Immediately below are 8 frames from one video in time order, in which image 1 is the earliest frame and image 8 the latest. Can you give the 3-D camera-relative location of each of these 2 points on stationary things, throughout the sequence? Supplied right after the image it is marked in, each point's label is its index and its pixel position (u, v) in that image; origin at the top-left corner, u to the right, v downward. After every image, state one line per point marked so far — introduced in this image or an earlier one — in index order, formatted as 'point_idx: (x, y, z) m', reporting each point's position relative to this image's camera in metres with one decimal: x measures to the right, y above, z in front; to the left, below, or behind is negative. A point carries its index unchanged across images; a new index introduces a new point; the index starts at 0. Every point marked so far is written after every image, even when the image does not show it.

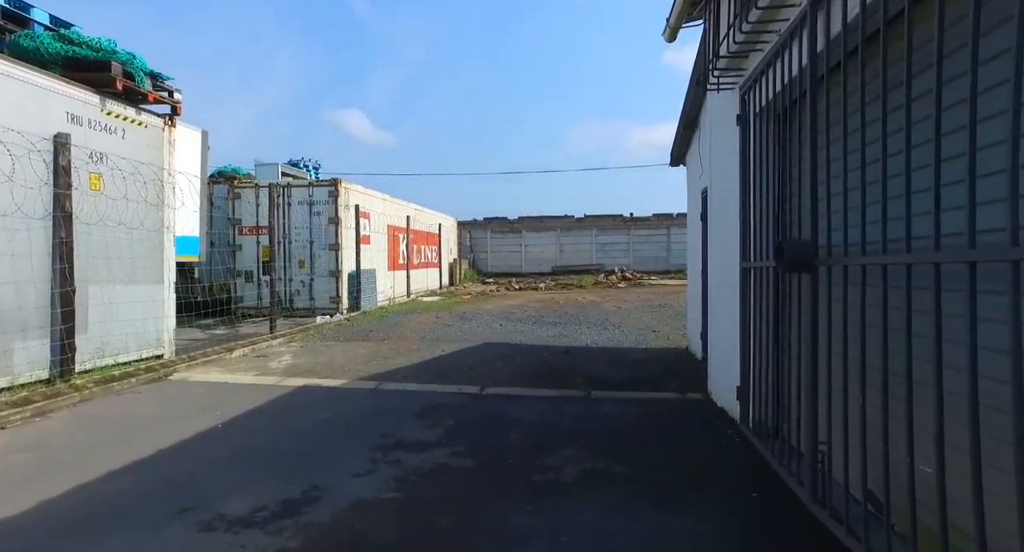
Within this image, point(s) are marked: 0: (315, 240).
0: (-5.3, +1.0, +13.8) m
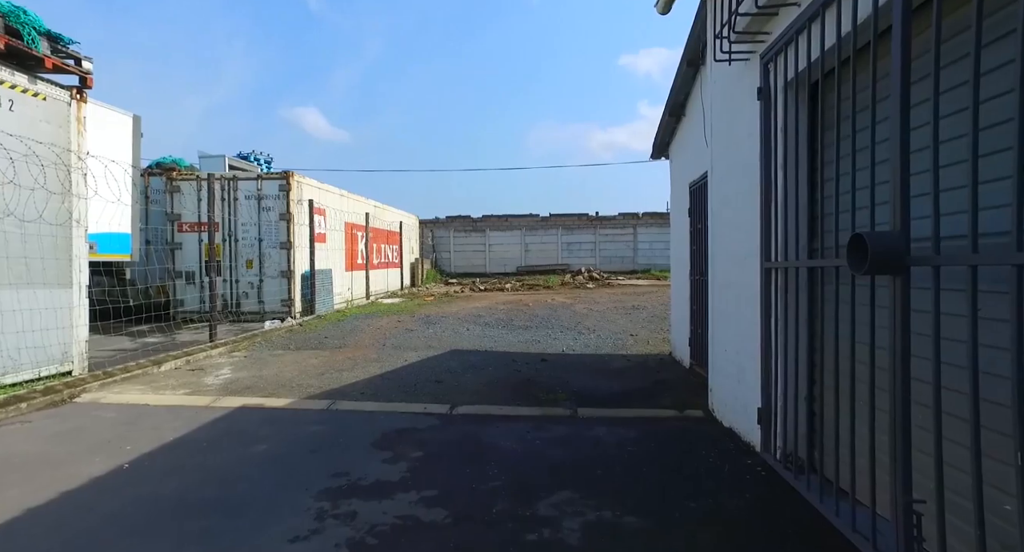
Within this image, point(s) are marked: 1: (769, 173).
0: (-6.1, +1.0, +12.6) m
1: (+1.7, +0.7, +3.4) m
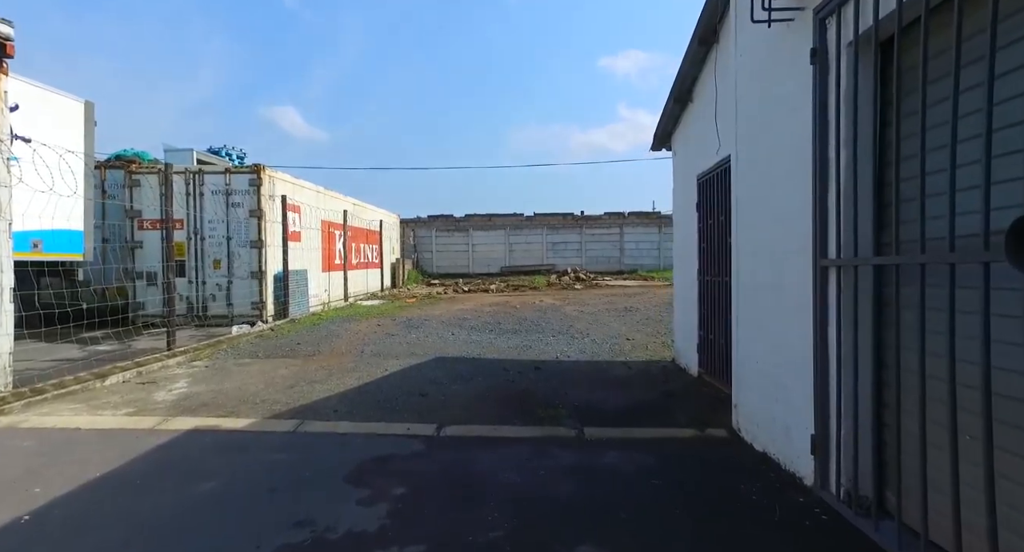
0: (-6.4, +0.9, +11.8) m
1: (+1.7, +0.7, +2.8) m
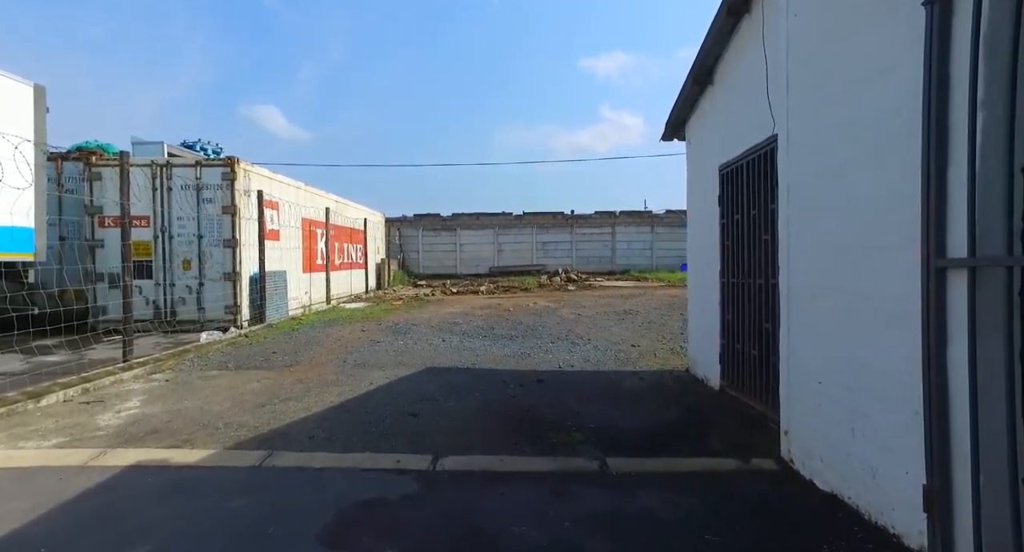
0: (-6.5, +0.9, +10.9) m
1: (+1.8, +0.7, +2.2) m
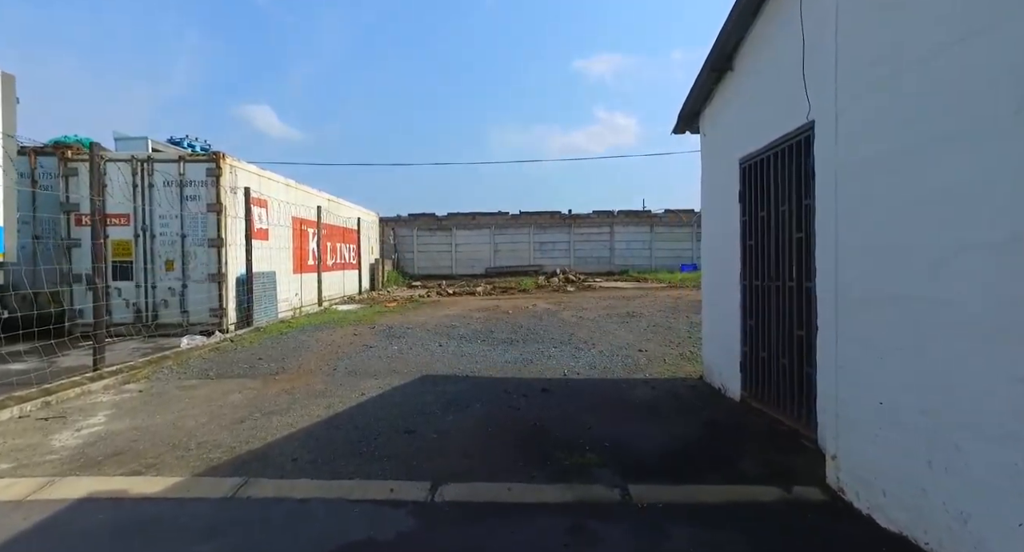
0: (-6.5, +0.9, +10.4) m
1: (+1.9, +0.6, +1.7) m
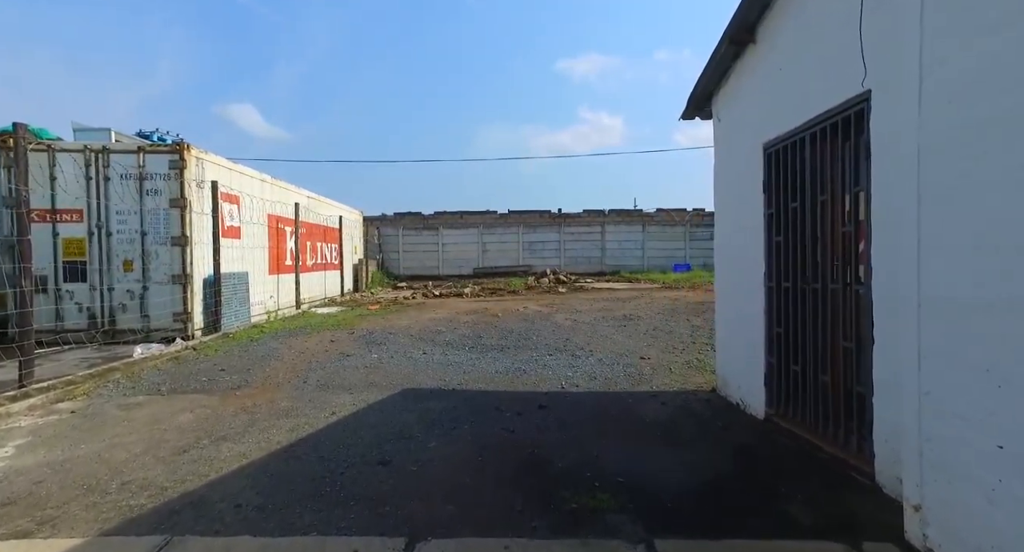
0: (-6.7, +0.8, +9.5) m
1: (+1.9, +0.6, +1.1) m
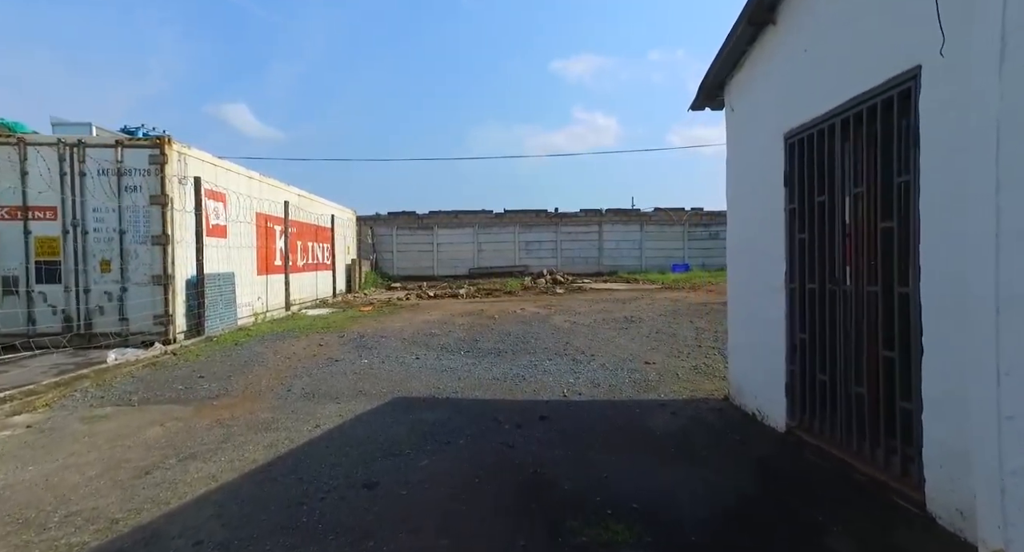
0: (-6.8, +0.8, +9.0) m
1: (+1.9, +0.6, +0.7) m
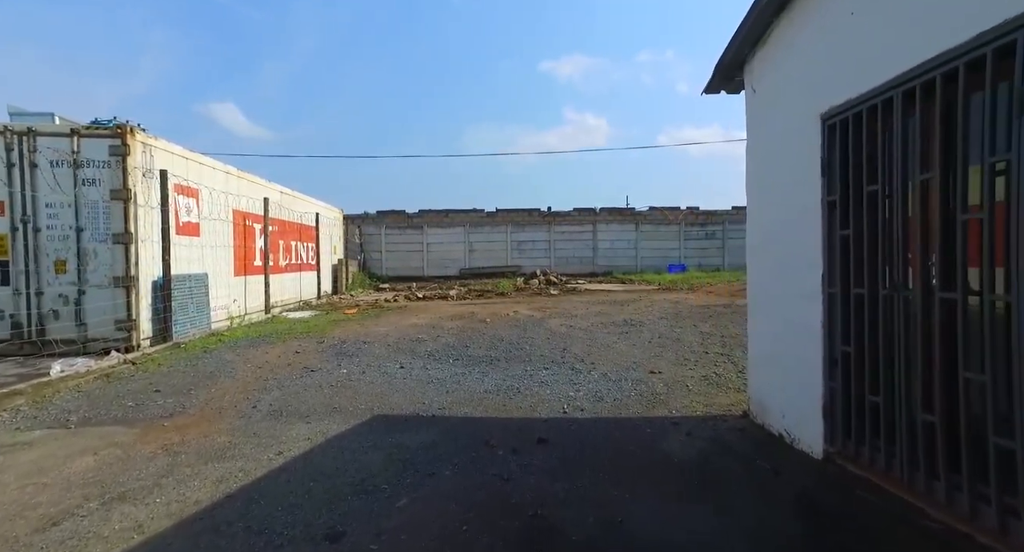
0: (-6.9, +0.8, +8.2) m
1: (+2.0, +0.6, 0.0) m
